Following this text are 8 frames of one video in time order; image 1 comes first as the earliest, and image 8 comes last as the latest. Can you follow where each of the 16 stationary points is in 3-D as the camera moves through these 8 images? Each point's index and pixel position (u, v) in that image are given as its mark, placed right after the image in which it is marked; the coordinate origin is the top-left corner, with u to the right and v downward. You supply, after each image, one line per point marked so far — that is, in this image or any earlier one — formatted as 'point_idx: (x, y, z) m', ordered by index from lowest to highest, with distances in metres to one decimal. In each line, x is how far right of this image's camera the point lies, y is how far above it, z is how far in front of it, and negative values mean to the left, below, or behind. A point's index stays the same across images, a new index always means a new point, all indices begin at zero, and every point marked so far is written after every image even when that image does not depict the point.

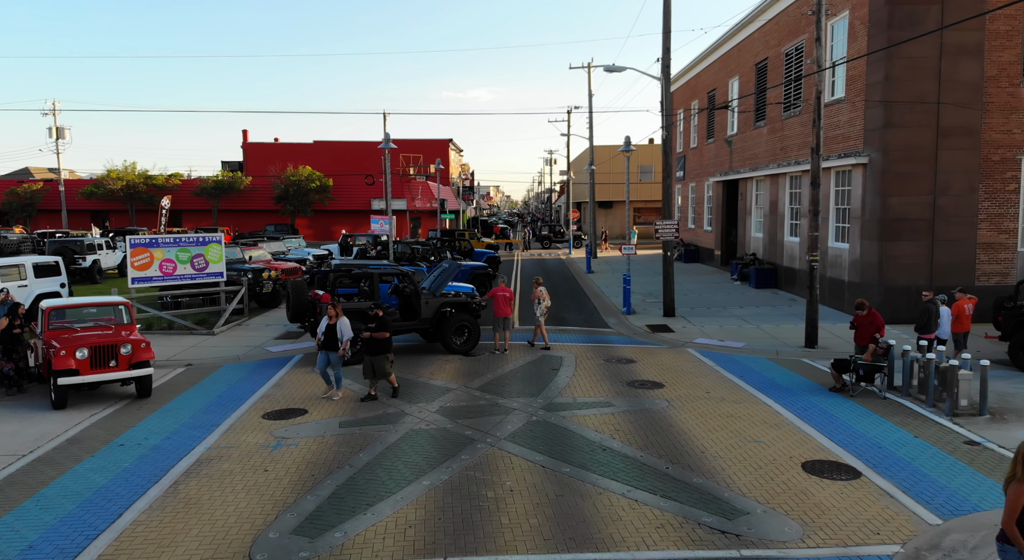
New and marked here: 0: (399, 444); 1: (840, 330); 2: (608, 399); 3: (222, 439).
0: (-1.6, -2.3, +10.1) m
1: (+8.4, -1.3, +18.7) m
2: (+1.6, -2.0, +12.4) m
3: (-4.2, -2.3, +10.6) m
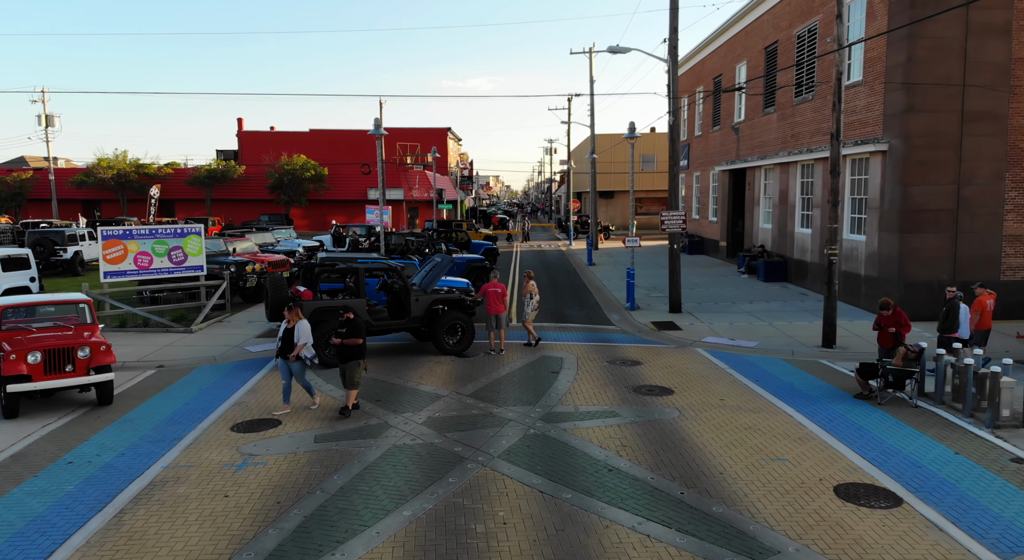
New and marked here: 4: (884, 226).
0: (-1.6, -2.2, +9.0) m
1: (+8.3, -1.1, +17.6) m
2: (+1.6, -2.0, +11.3) m
3: (-4.3, -2.3, +9.5) m
4: (+9.8, +1.4, +19.3) m
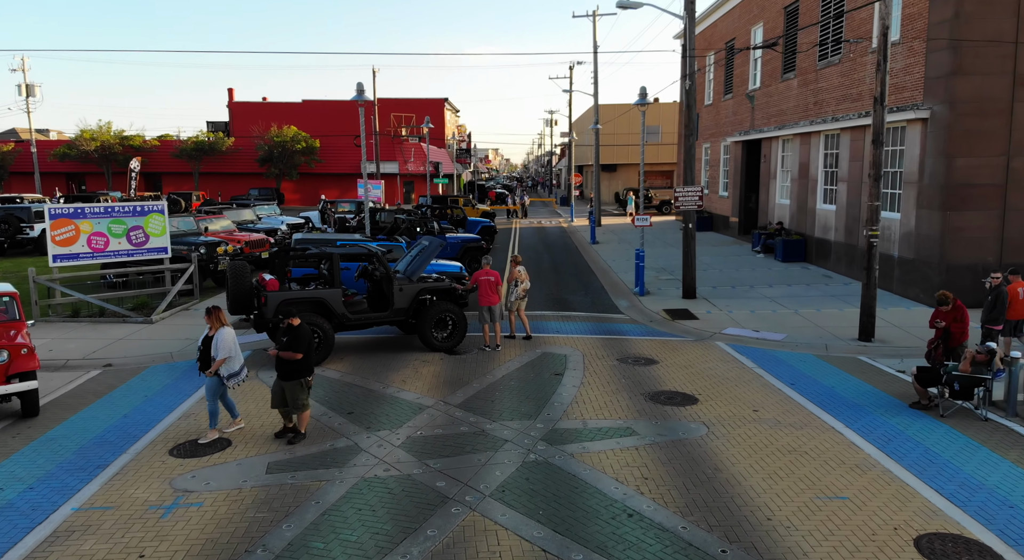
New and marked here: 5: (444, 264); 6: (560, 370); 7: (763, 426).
0: (-1.7, -2.2, +7.2) m
1: (+8.2, -0.8, +15.7) m
2: (+1.5, -1.8, +9.5) m
3: (-4.3, -2.2, +7.8) m
4: (+9.7, +1.8, +17.4) m
5: (-1.5, +0.4, +16.6) m
6: (+0.8, -1.5, +11.9) m
7: (+3.2, -1.9, +9.5) m
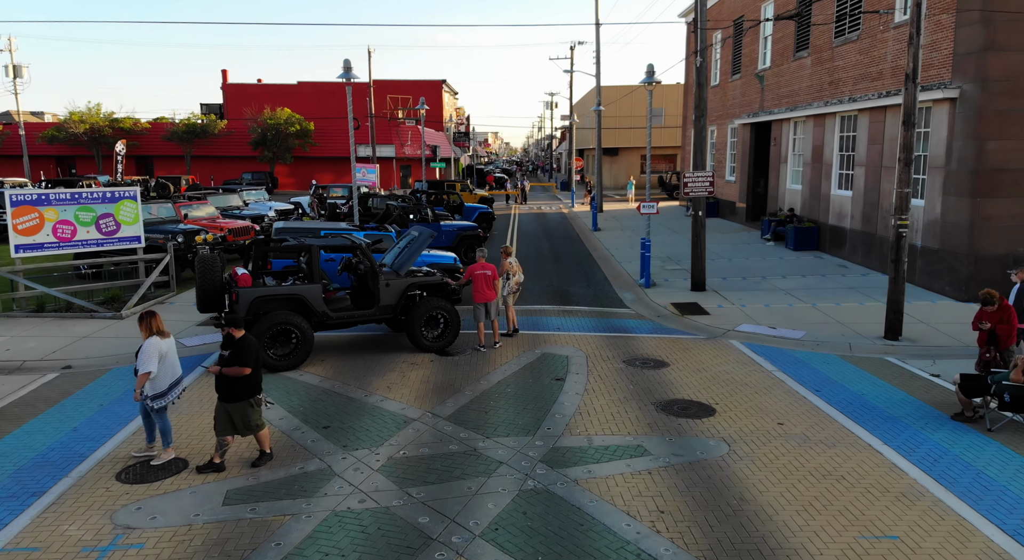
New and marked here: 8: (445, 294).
0: (-1.7, -2.2, +6.2) m
1: (+8.2, -0.7, +14.6) m
2: (+1.5, -1.8, +8.4) m
3: (-4.4, -2.3, +6.7) m
4: (+9.7, +2.0, +16.2) m
5: (-1.6, +0.5, +15.5) m
6: (+0.7, -1.4, +10.8) m
7: (+3.2, -1.9, +8.4) m
8: (-1.1, -0.2, +12.3) m
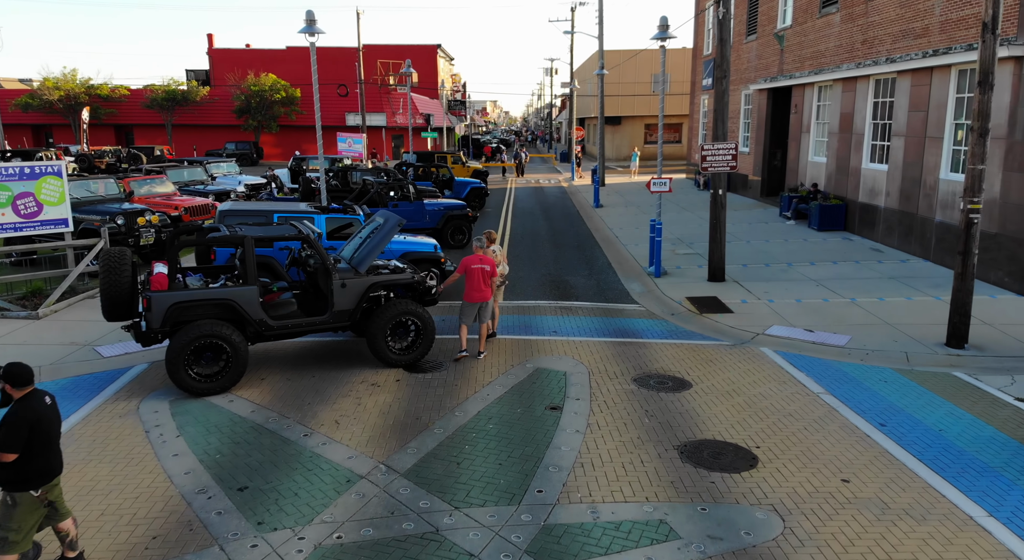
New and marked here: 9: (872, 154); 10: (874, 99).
0: (-1.9, -2.5, +4.0) m
1: (+8.0, -0.5, +12.4) m
2: (+1.3, -1.9, +6.3) m
3: (-4.6, -2.4, +4.5) m
4: (+9.5, +2.2, +13.9) m
5: (-1.8, +0.7, +13.2) m
6: (+0.5, -1.4, +8.6) m
7: (+3.0, -2.0, +6.2) m
8: (-1.3, -0.2, +10.0) m
9: (+9.4, +3.3, +19.2) m
10: (+9.4, +4.7, +19.1) m
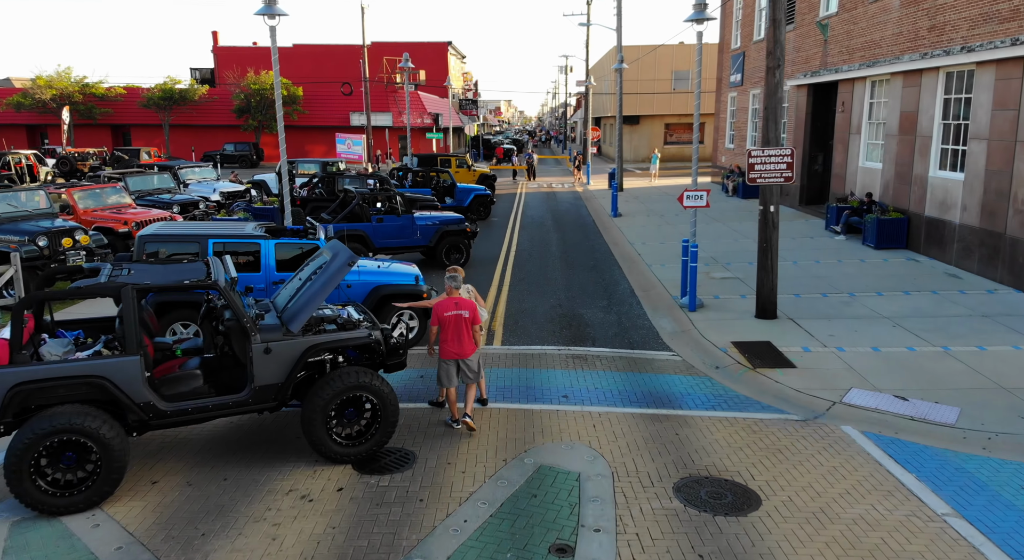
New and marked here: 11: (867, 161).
0: (-2.1, -3.1, +1.3) m
1: (+8.0, -1.2, +9.5) m
2: (+1.1, -2.5, +3.5) m
3: (-4.8, -3.0, +1.9) m
4: (+9.5, +1.6, +11.0) m
5: (-1.8, +0.1, +10.5) m
6: (+0.4, -2.0, +5.9) m
7: (+2.8, -2.6, +3.4) m
8: (-1.4, -0.8, +7.3) m
9: (+9.5, +2.7, +16.2) m
10: (+9.6, +4.1, +16.2) m
11: (+9.6, +3.2, +19.7) m
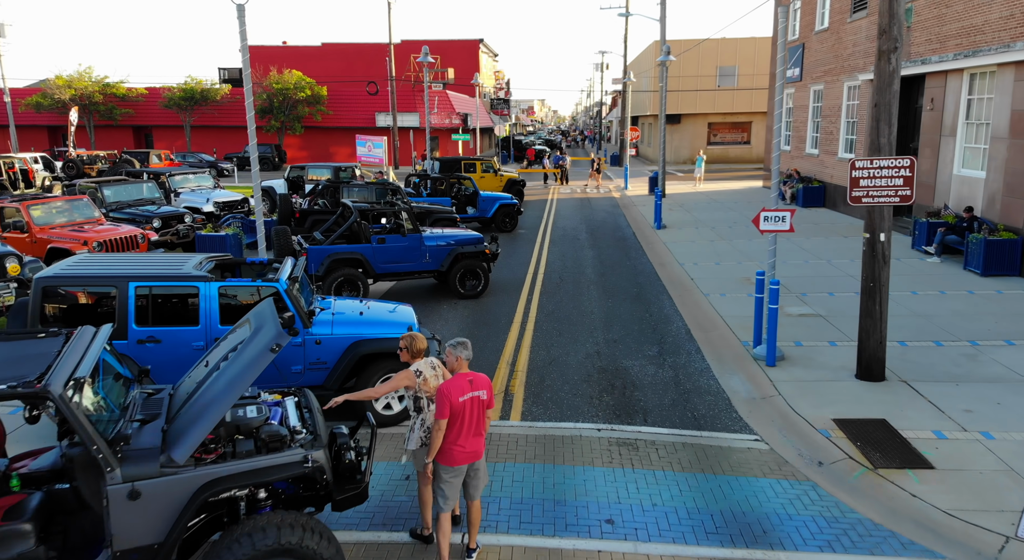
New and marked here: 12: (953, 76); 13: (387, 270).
0: (-2.3, -3.6, -1.3) m
1: (+8.2, -1.8, +6.5) m
2: (+1.0, -3.2, +0.8) m
3: (-4.9, -3.6, -0.6) m
4: (+9.8, +0.9, +7.9) m
5: (-1.5, -0.5, +7.9) m
6: (+0.5, -2.6, +3.2) m
7: (+2.8, -3.2, +0.6) m
8: (-1.3, -1.4, +4.7) m
9: (+10.1, +2.0, +13.1) m
10: (+10.1, +3.4, +13.1) m
11: (+10.2, +2.5, +16.6) m
12: (+10.3, +4.8, +17.2) m
13: (-2.2, +0.2, +12.9) m
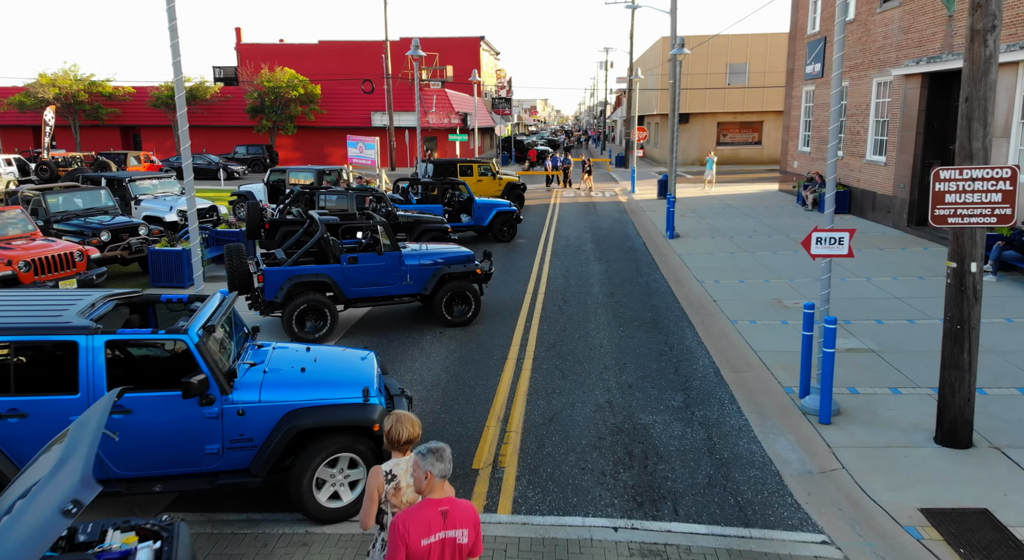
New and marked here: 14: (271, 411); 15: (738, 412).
0: (-2.4, -4.0, -3.2) m
1: (+8.1, -2.2, +4.6) m
2: (+0.9, -3.6, -1.1) m
3: (-5.0, -4.0, -2.4) m
4: (+9.7, +0.5, +5.9) m
5: (-1.6, -0.9, +6.0) m
6: (+0.4, -3.0, +1.3) m
7: (+2.6, -3.6, -1.3) m
8: (-1.4, -1.8, +2.8) m
9: (+10.0, +1.6, +11.2) m
10: (+10.0, +3.0, +11.2) m
11: (+10.2, +2.1, +14.6) m
12: (+10.3, +4.4, +15.2) m
13: (-2.3, -0.2, +11.0) m
14: (-1.9, -1.0, +5.9) m
15: (+2.6, -1.5, +8.4) m
